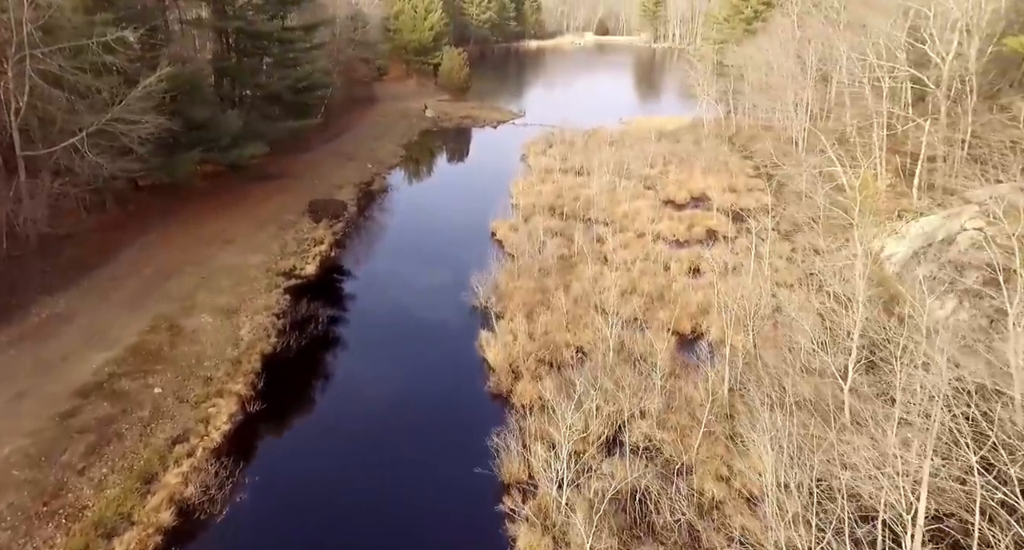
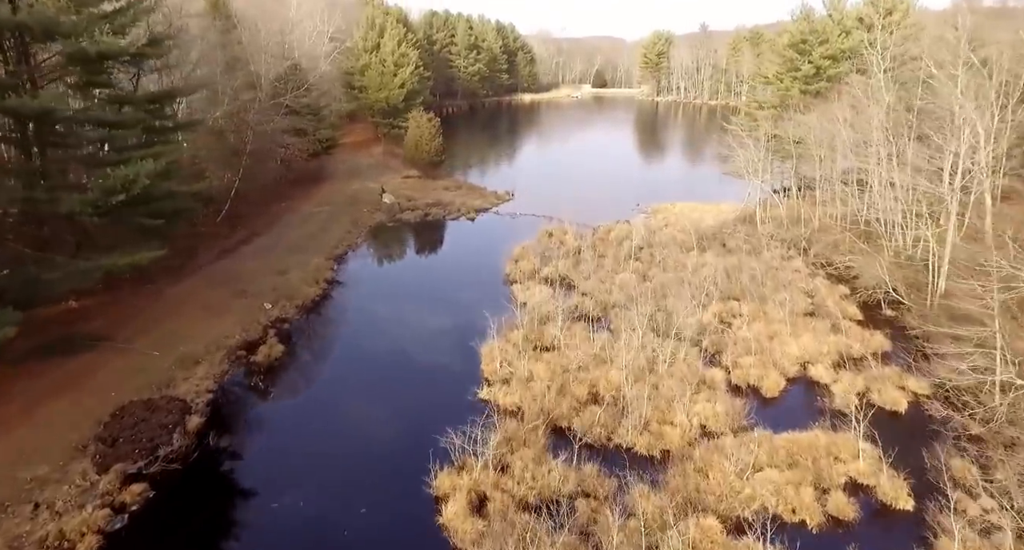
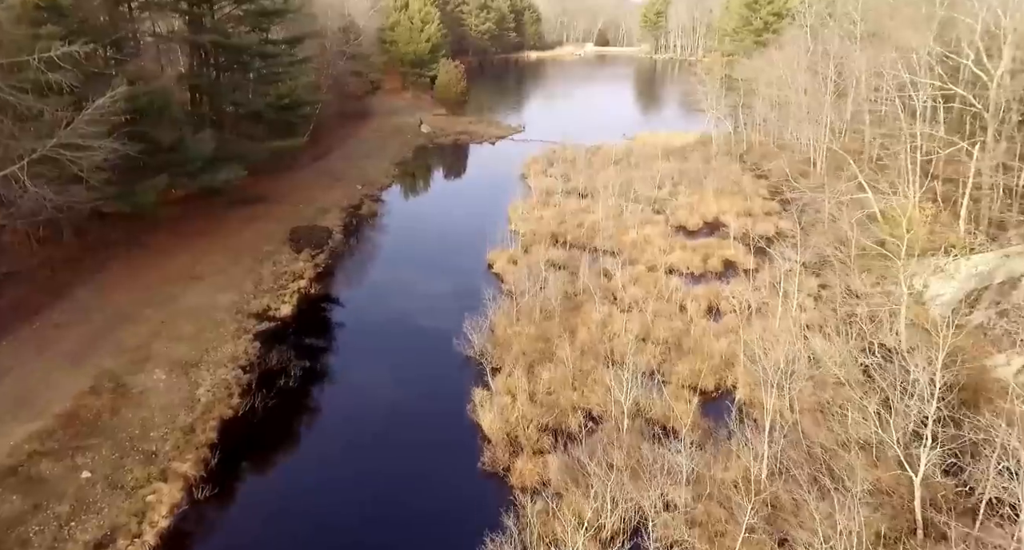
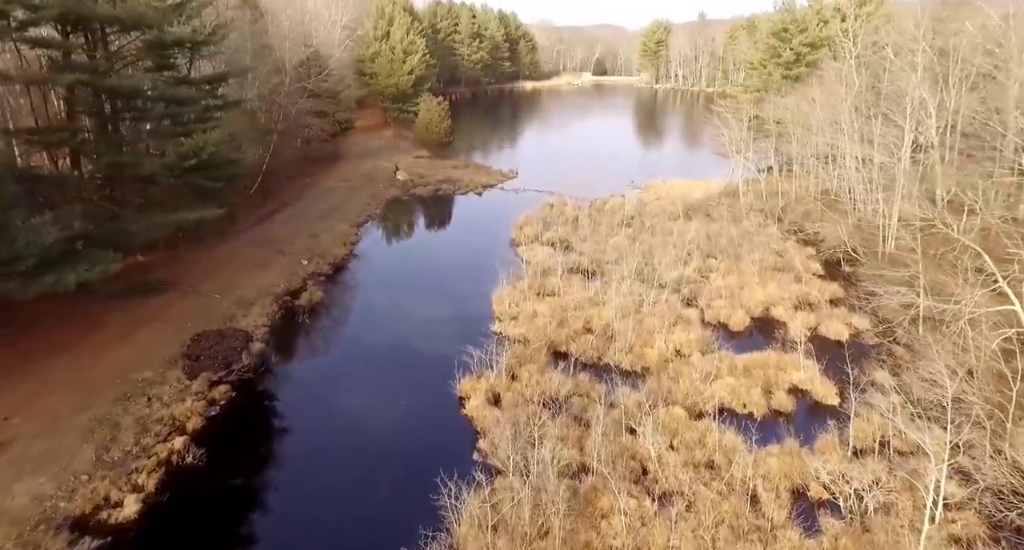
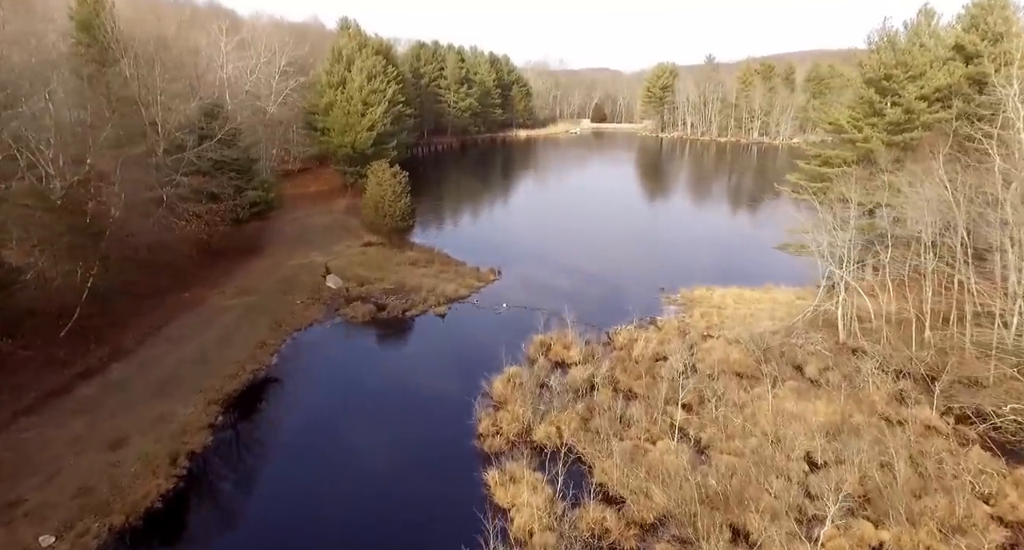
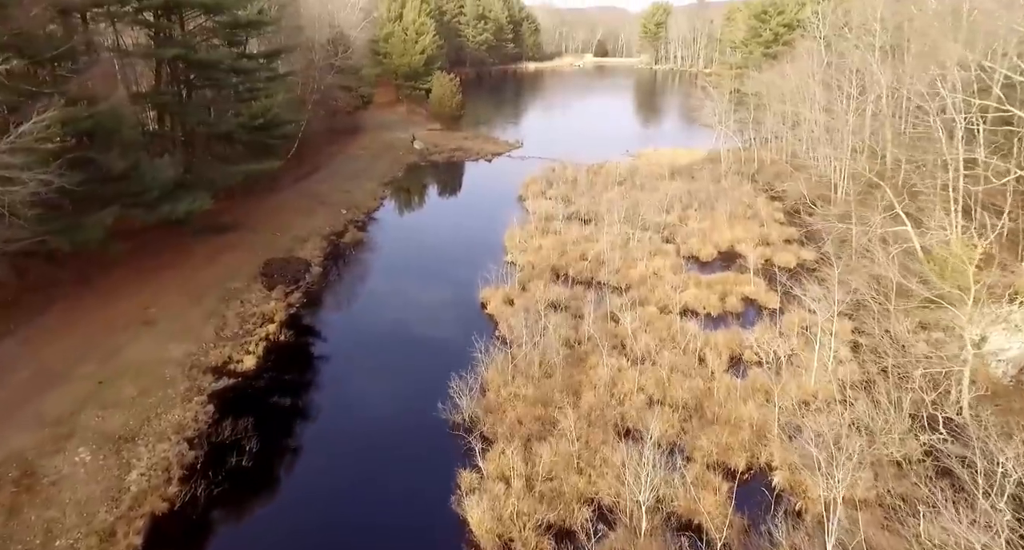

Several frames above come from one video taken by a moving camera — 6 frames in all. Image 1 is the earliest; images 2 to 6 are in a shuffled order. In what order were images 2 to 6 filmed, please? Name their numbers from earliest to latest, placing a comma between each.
3, 6, 4, 2, 5
